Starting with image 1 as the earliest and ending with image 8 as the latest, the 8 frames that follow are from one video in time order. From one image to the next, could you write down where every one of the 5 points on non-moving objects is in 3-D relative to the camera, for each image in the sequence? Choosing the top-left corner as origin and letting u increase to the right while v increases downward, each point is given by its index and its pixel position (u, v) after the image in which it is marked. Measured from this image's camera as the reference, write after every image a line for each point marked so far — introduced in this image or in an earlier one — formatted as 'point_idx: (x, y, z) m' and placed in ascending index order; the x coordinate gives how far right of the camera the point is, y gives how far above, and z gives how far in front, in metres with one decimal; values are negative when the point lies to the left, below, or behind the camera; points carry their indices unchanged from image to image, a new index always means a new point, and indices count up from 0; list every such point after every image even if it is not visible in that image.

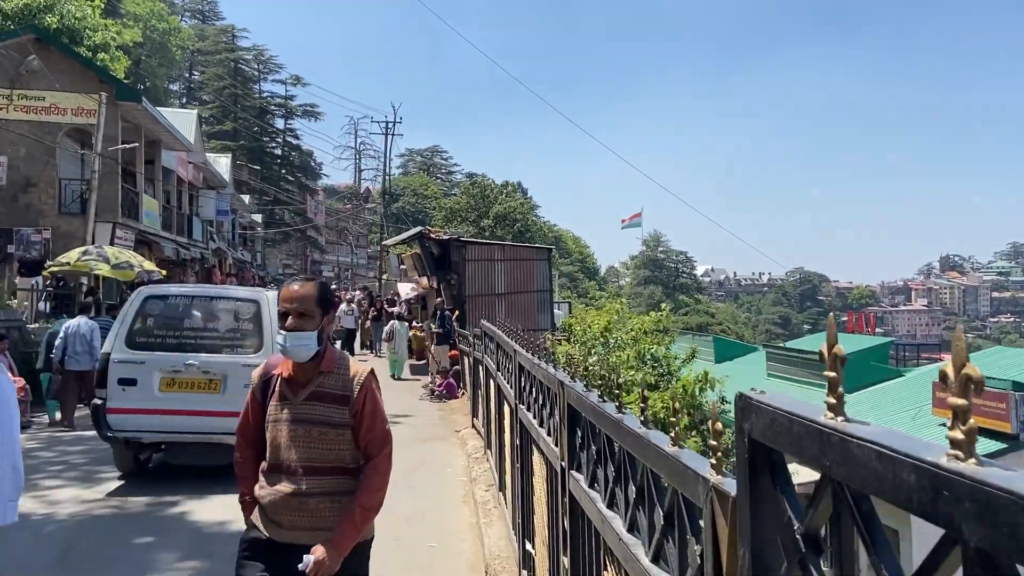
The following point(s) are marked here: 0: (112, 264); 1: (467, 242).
0: (-7.4, +0.4, +15.1) m
1: (-1.0, +1.0, +18.3) m
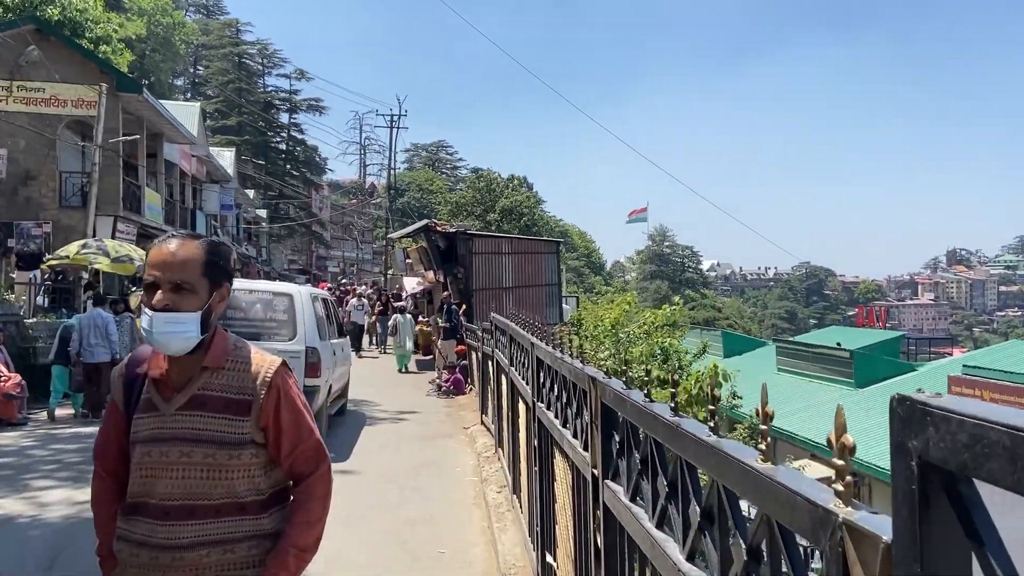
0: (-7.2, +0.6, +14.8) m
1: (-0.8, +1.2, +18.0) m
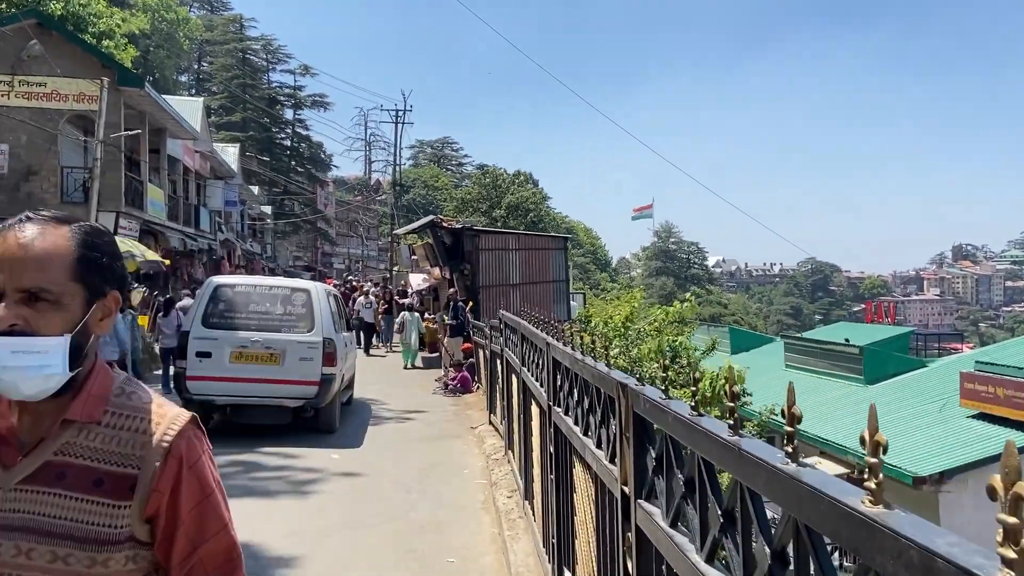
0: (-7.1, +0.6, +14.6) m
1: (-0.7, +1.2, +17.7) m
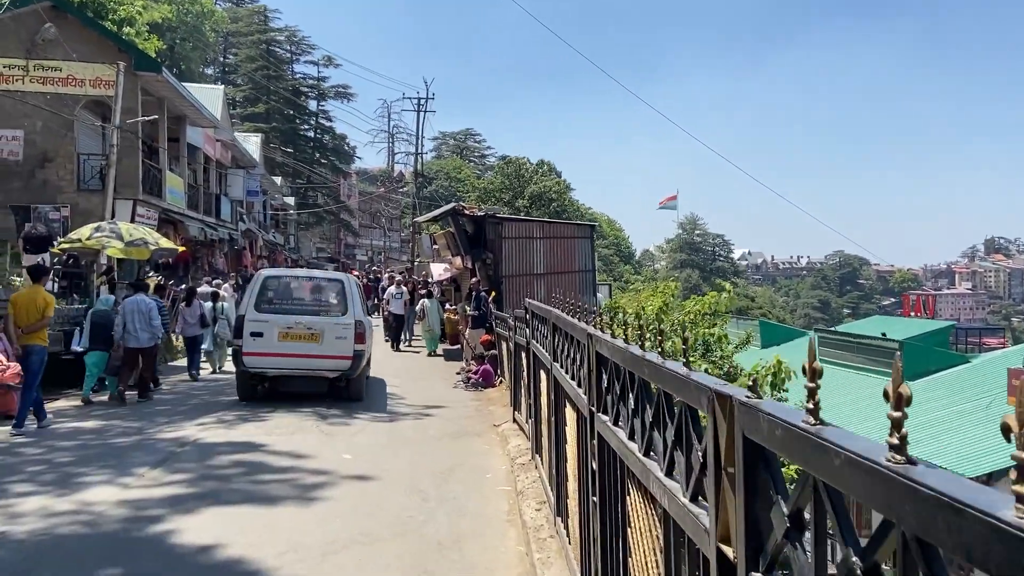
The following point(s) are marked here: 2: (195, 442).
0: (-6.7, +0.8, +14.1) m
1: (-0.2, +1.4, +17.1) m
2: (-3.0, -1.5, +7.8) m
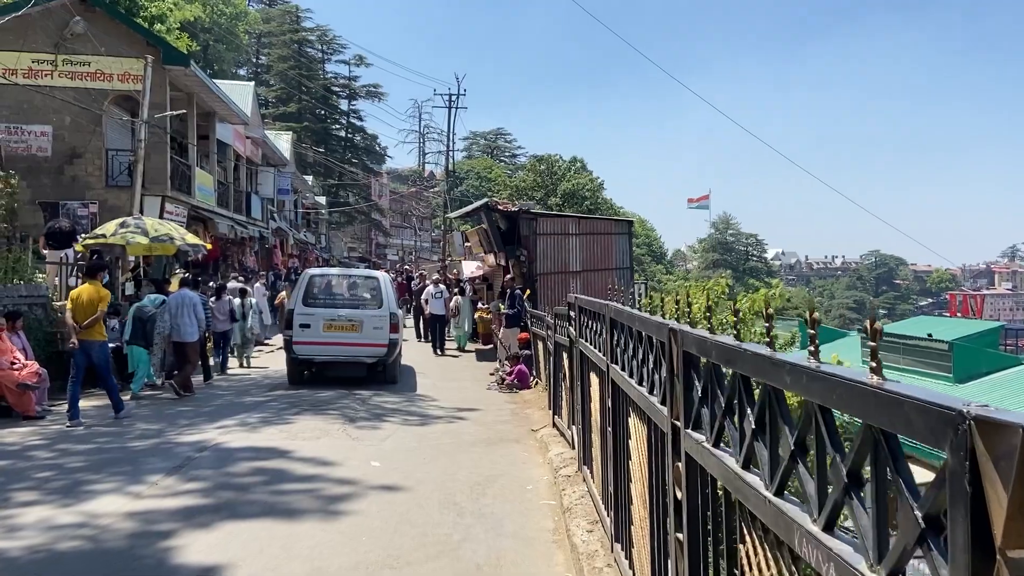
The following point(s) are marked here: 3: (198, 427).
0: (-6.1, +0.9, +13.7) m
1: (+0.5, +1.5, +16.5) m
2: (-2.7, -1.4, +7.3) m
3: (-3.2, -1.4, +8.4) m
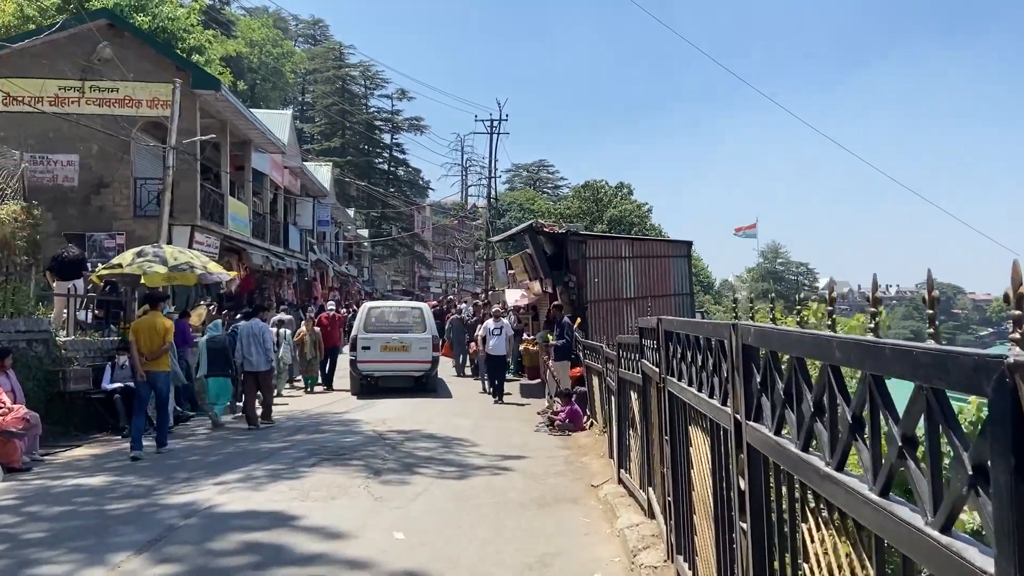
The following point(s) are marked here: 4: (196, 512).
0: (-5.3, +0.4, +12.7) m
1: (+1.4, +1.0, +15.1) m
2: (-2.2, -1.6, +6.0) m
3: (-2.7, -1.7, +7.1) m
4: (-2.3, -1.6, +6.0) m
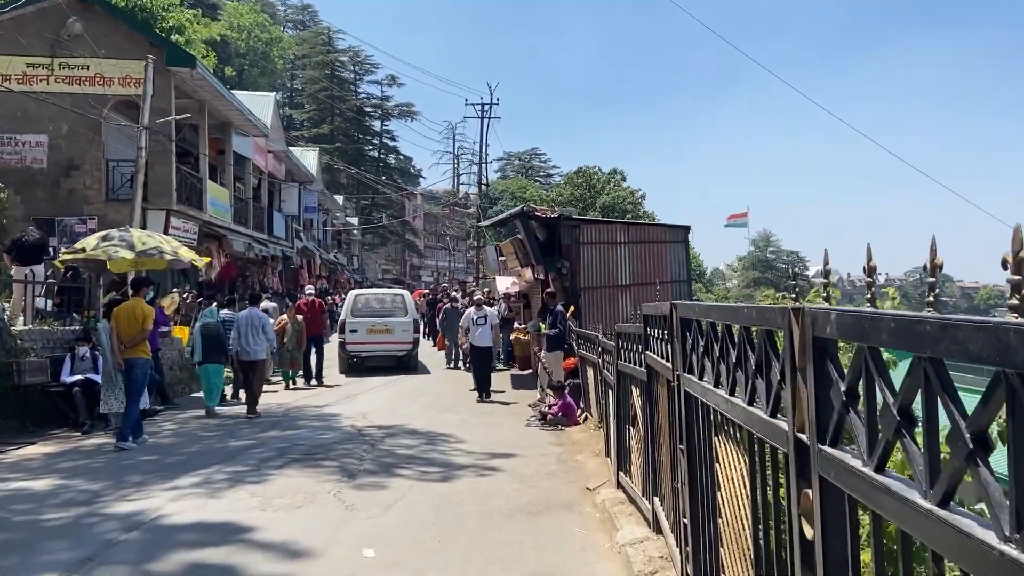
0: (-5.5, +0.6, +11.9) m
1: (+1.2, +1.2, +14.4) m
2: (-2.3, -1.5, +5.3) m
3: (-2.8, -1.6, +6.4) m
4: (-2.4, -1.5, +5.3) m
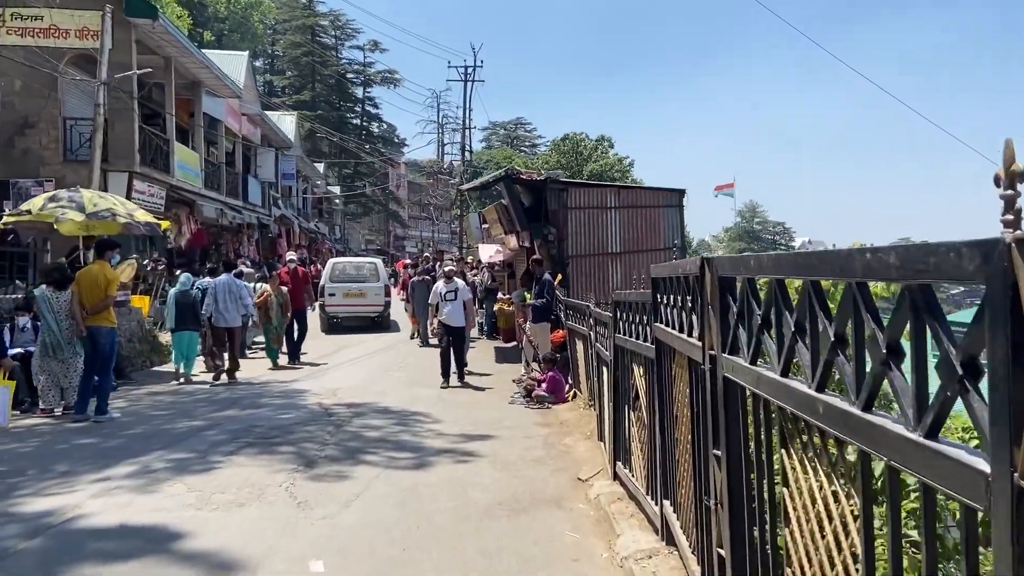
0: (-5.7, +1.0, +10.9) m
1: (+1.0, +1.7, +13.5) m
2: (-2.4, -1.3, +4.5) m
3: (-3.0, -1.3, +5.5) m
4: (-2.5, -1.3, +4.4) m
